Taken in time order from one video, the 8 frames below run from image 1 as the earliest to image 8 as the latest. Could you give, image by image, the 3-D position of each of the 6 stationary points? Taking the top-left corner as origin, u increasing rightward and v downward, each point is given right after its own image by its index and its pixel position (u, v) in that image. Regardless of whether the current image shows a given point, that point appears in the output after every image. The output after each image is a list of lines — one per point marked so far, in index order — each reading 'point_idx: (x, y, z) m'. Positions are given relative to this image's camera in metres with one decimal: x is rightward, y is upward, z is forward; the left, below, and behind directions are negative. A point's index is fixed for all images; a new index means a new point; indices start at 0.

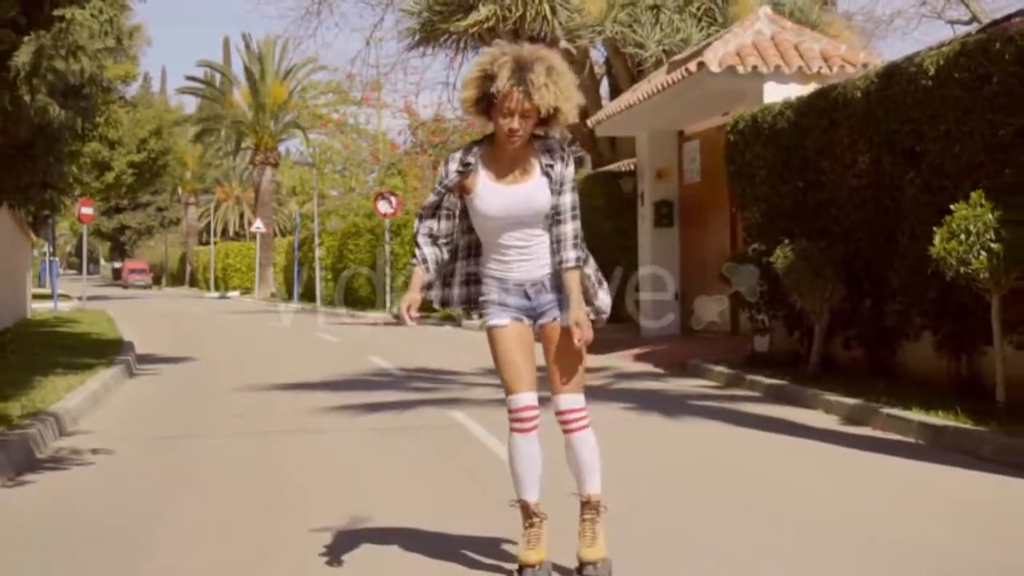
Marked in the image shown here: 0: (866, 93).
0: (+3.4, +1.9, +13.2) m
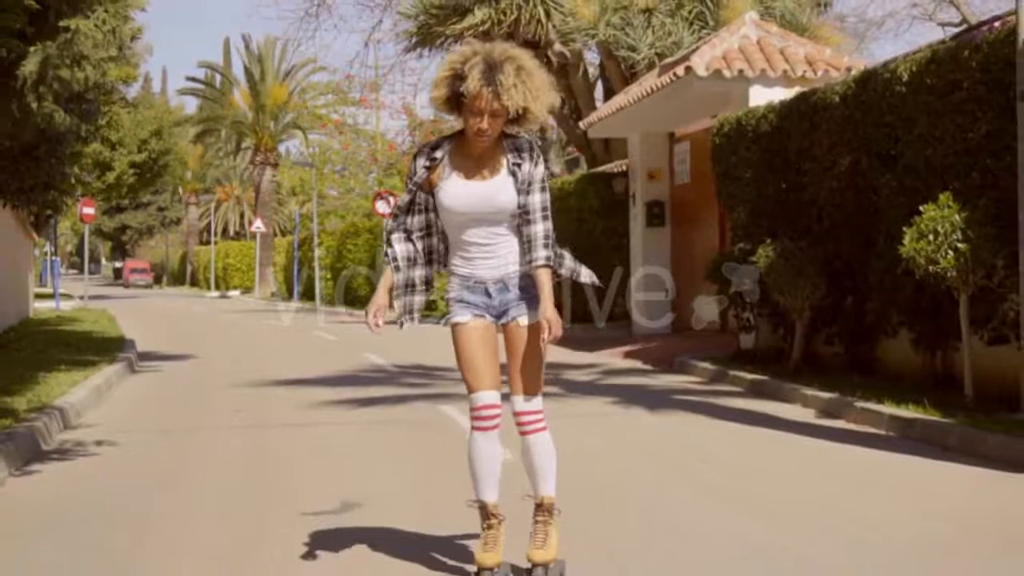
0: (+3.3, +1.9, +13.6) m
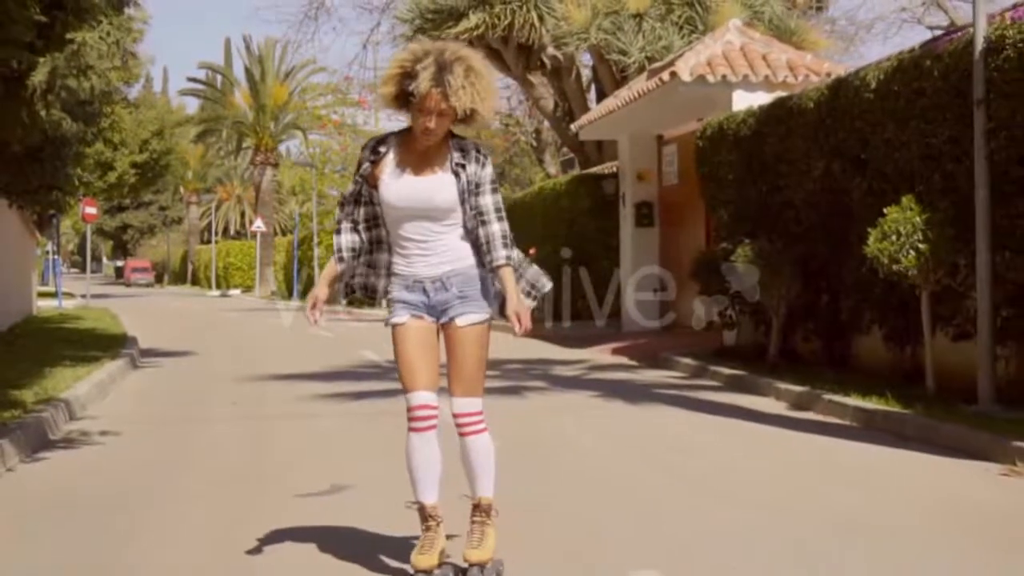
0: (+3.1, +1.9, +14.2) m
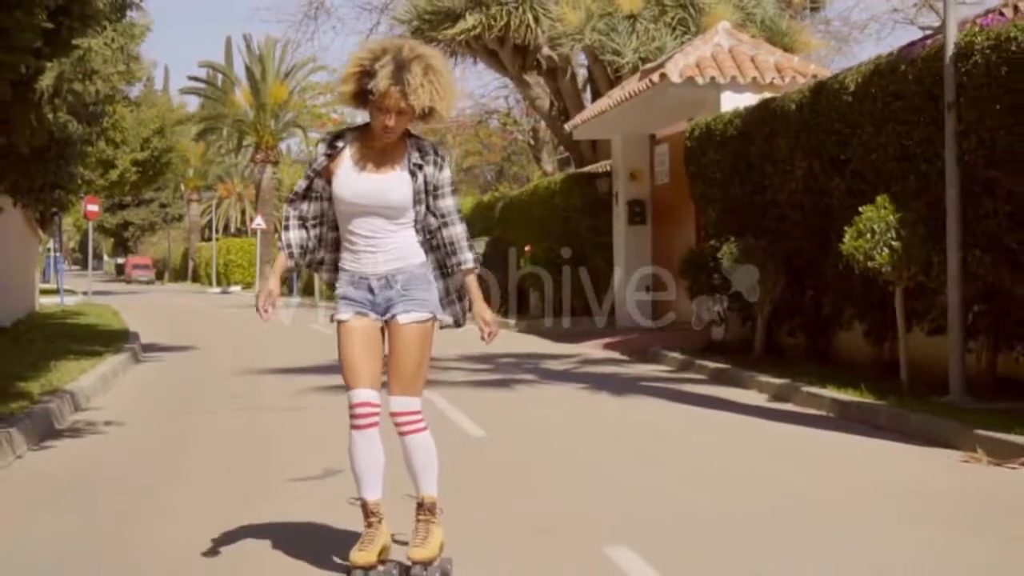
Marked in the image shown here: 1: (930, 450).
0: (+3.0, +1.9, +14.6) m
1: (+3.0, -1.2, +10.0) m
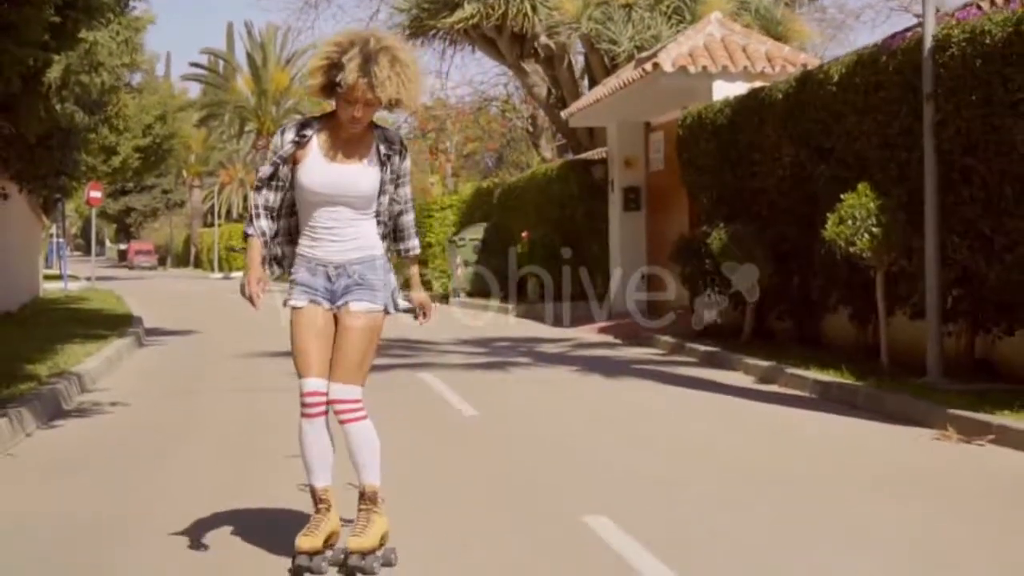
0: (+3.0, +2.1, +15.0) m
1: (+3.0, -1.1, +10.4) m
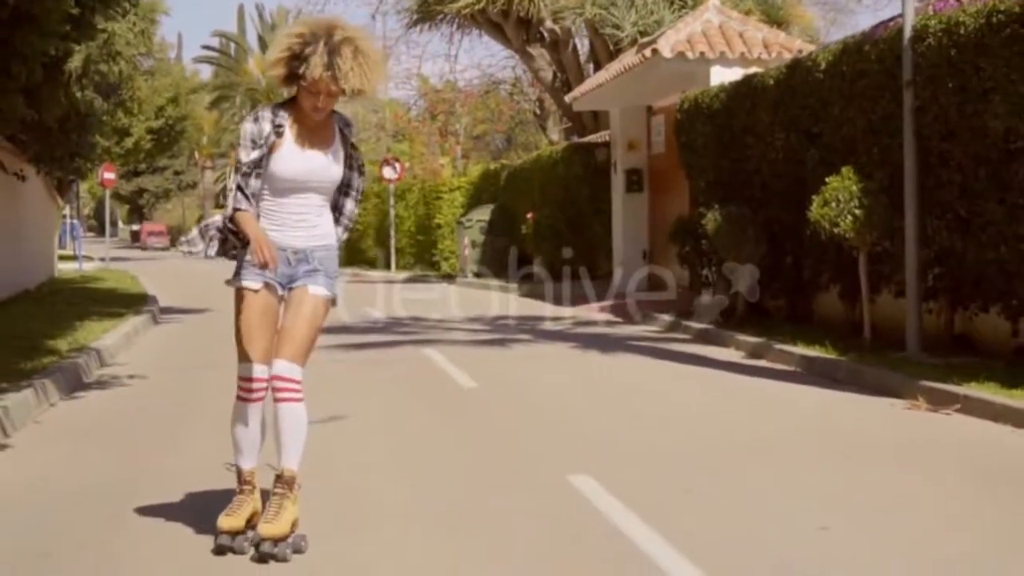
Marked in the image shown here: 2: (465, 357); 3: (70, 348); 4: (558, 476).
0: (+3.0, +2.3, +15.5) m
1: (+2.9, -0.9, +11.0) m
2: (-0.5, -0.7, +14.5) m
3: (-4.7, -0.6, +14.7) m
4: (+0.3, -1.1, +8.4) m
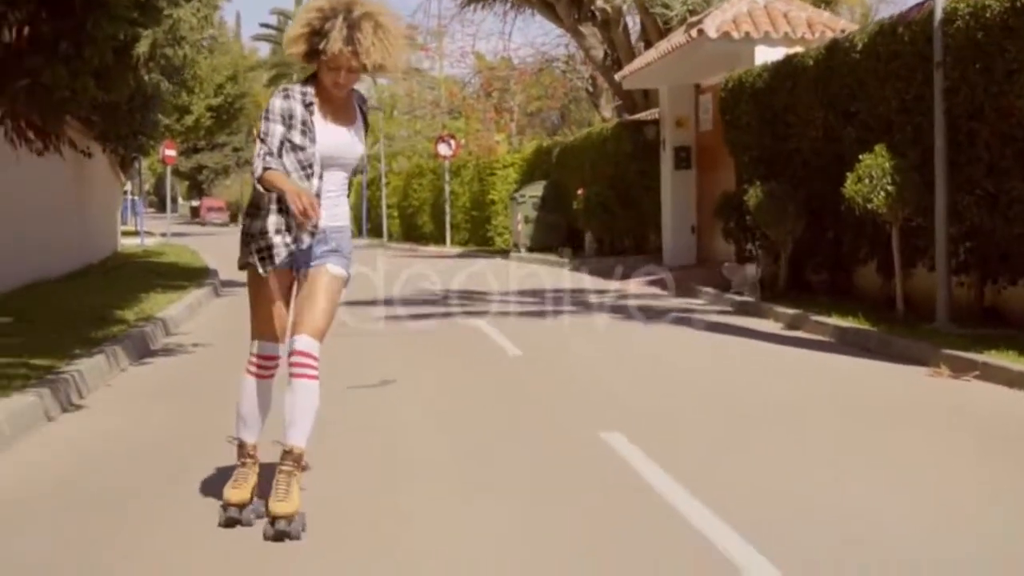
0: (+3.5, +2.6, +15.9) m
1: (+3.3, -0.7, +11.4) m
2: (0.0, -0.4, +15.1) m
3: (-4.2, -0.3, +15.5) m
4: (+0.5, -0.9, +9.0) m
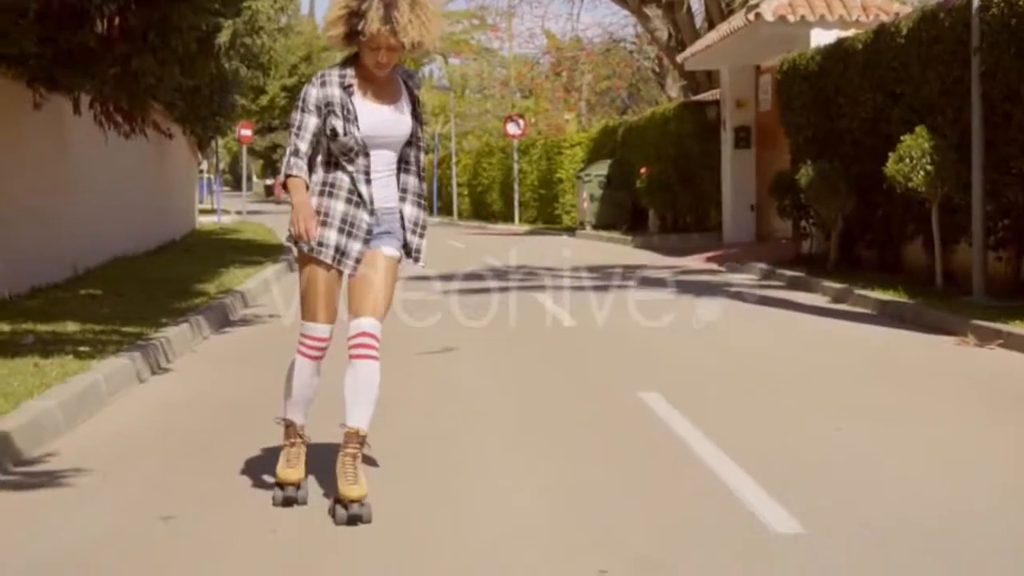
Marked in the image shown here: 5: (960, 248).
0: (+4.2, +2.9, +16.5) m
1: (+3.7, -0.4, +12.1) m
2: (+0.7, -0.1, +15.9) m
3: (-3.5, 0.0, +16.5) m
4: (+0.9, -0.8, +9.8) m
5: (+4.8, +0.4, +14.9) m
